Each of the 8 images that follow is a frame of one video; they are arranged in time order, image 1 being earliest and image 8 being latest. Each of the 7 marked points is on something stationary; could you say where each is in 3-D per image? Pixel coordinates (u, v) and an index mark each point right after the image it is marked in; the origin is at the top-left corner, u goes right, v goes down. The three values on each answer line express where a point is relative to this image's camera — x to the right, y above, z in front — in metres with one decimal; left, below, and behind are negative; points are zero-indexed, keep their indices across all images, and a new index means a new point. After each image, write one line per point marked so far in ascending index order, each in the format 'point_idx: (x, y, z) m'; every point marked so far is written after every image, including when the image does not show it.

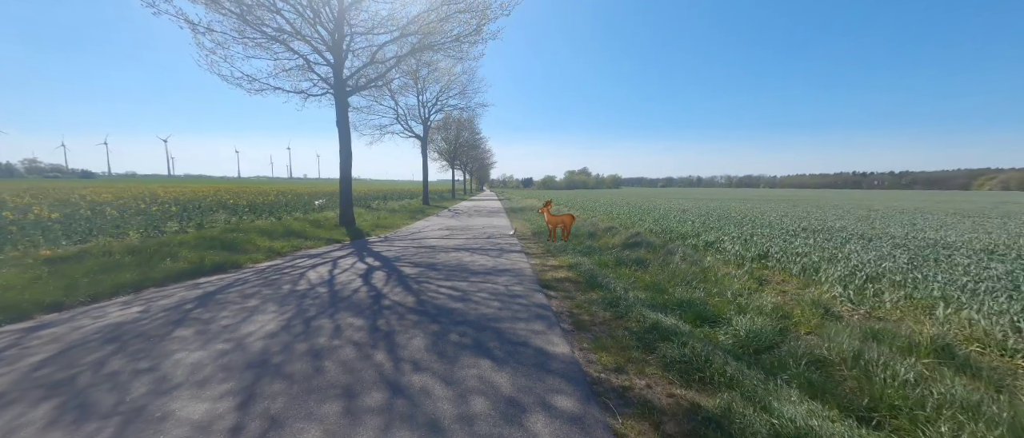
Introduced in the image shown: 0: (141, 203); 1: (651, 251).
0: (-17.4, +0.7, +16.8) m
1: (+3.3, -0.8, +8.4) m
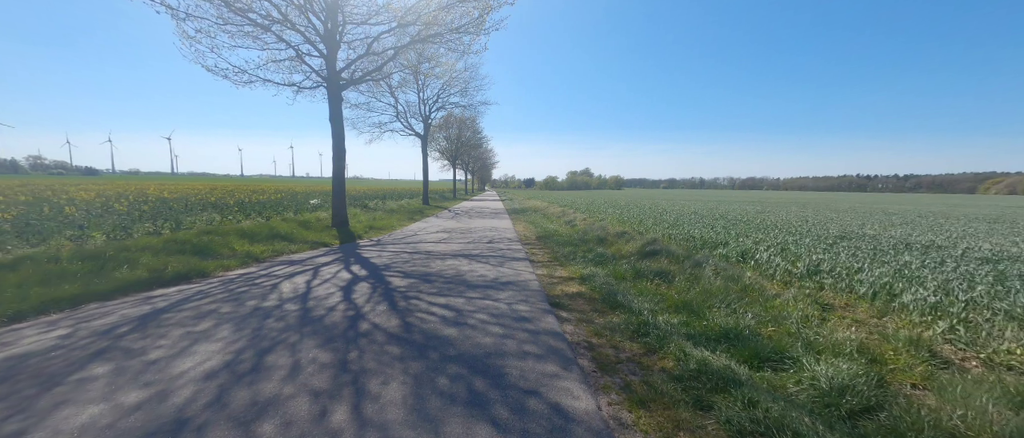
0: (-17.3, +0.7, +15.8) m
1: (+3.4, -0.9, +7.4) m
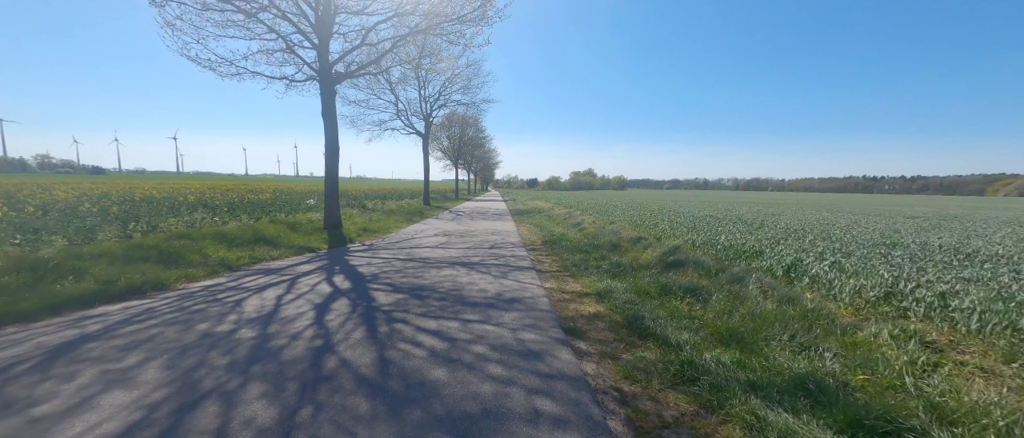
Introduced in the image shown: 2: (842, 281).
0: (-17.2, +0.7, +14.9) m
1: (+3.5, -1.0, +6.3) m
2: (+4.6, -0.9, +5.0) m
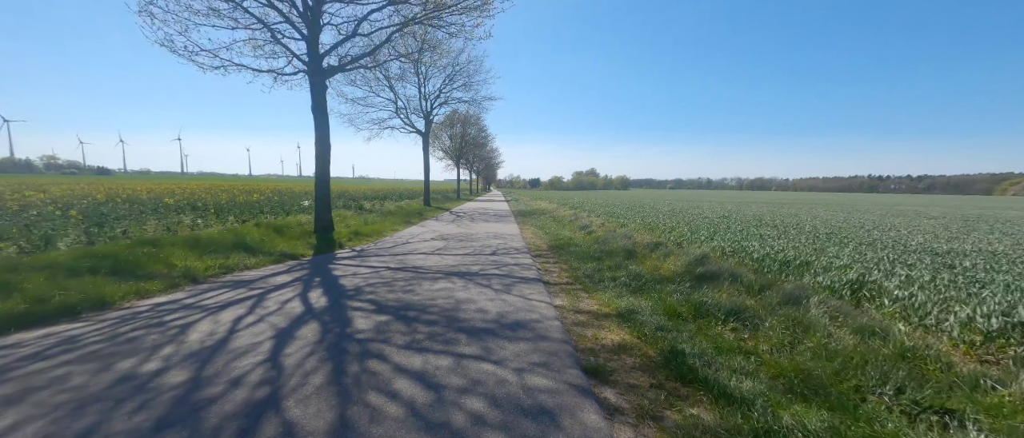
0: (-17.0, +0.6, +14.0) m
1: (+3.5, -1.1, +5.3) m
2: (+4.7, -1.0, +4.0) m
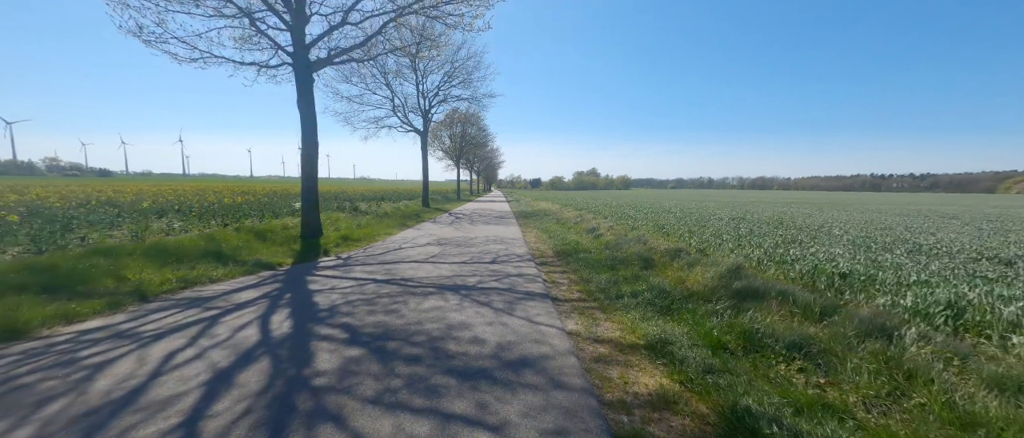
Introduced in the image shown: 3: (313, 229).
0: (-17.0, +0.4, +13.1) m
1: (+3.6, -1.2, +4.2) m
2: (+4.7, -1.1, +2.9) m
3: (-7.1, -0.4, +12.9) m
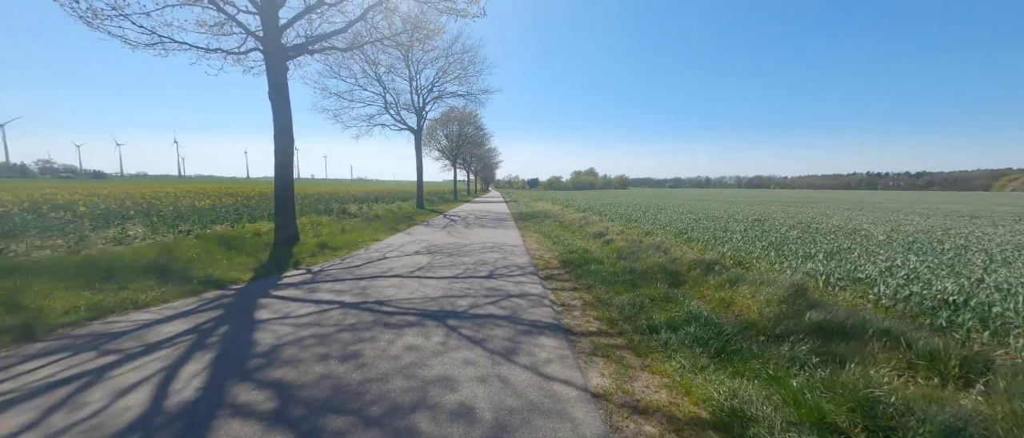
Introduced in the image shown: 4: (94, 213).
0: (-17.0, +0.2, +11.6) m
1: (+3.6, -1.3, +2.9) m
2: (+4.7, -1.2, +1.6) m
3: (-7.2, -0.5, +11.4) m
4: (-17.2, +0.3, +14.7) m
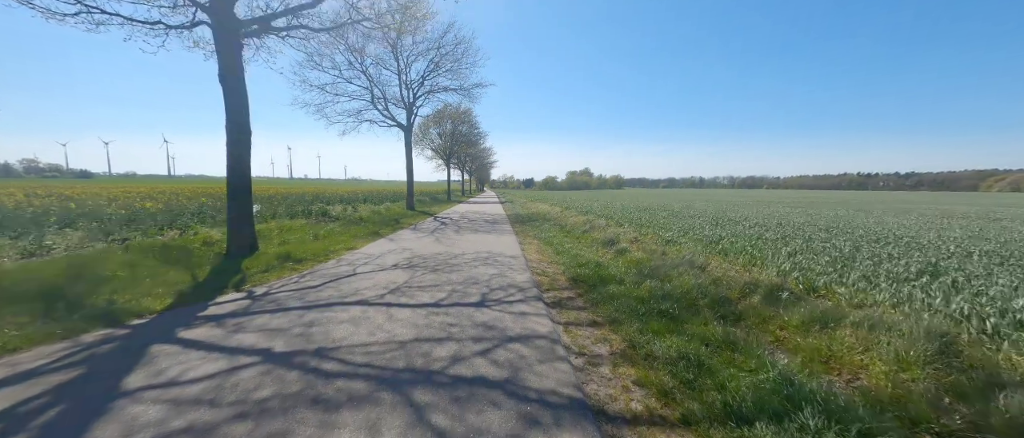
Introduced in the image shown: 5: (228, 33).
0: (-17.1, 0.0, +9.6) m
1: (+3.6, -1.5, +1.2) m
2: (+4.8, -1.3, -0.1) m
3: (-7.2, -0.7, +9.6) m
4: (-17.3, +0.1, +12.7) m
5: (-7.8, +5.1, +9.8) m
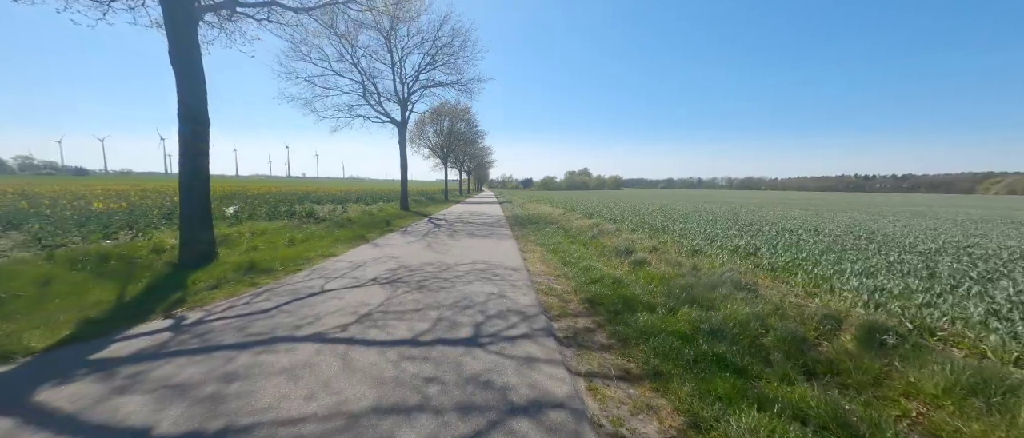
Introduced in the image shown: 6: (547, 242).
0: (-17.1, 0.0, +8.2) m
1: (+3.7, -1.6, -0.2) m
2: (+4.8, -1.5, -1.5) m
3: (-7.2, -0.8, +8.2) m
4: (-17.3, +0.1, +11.3) m
5: (-7.8, +5.0, +8.4) m
6: (+1.1, -0.7, +12.1) m
